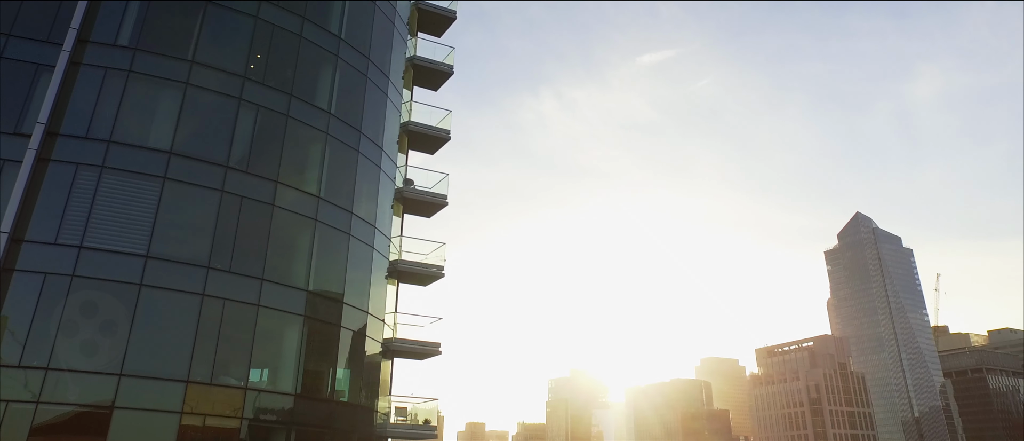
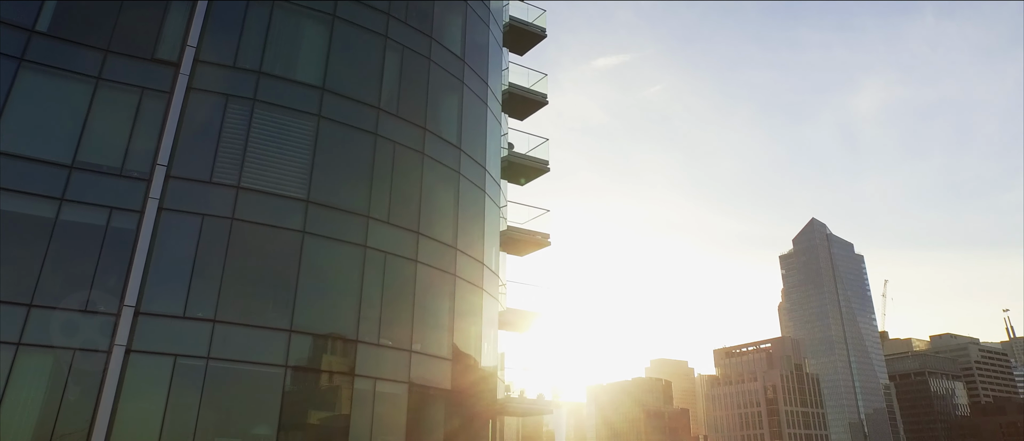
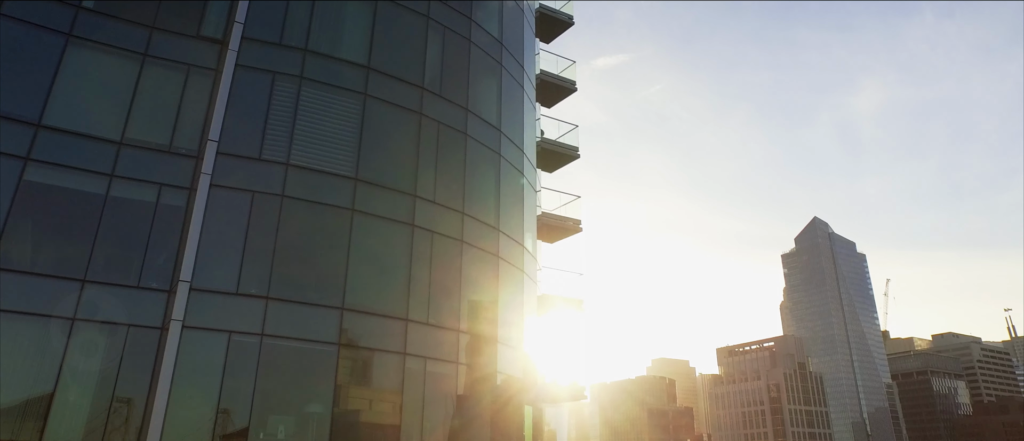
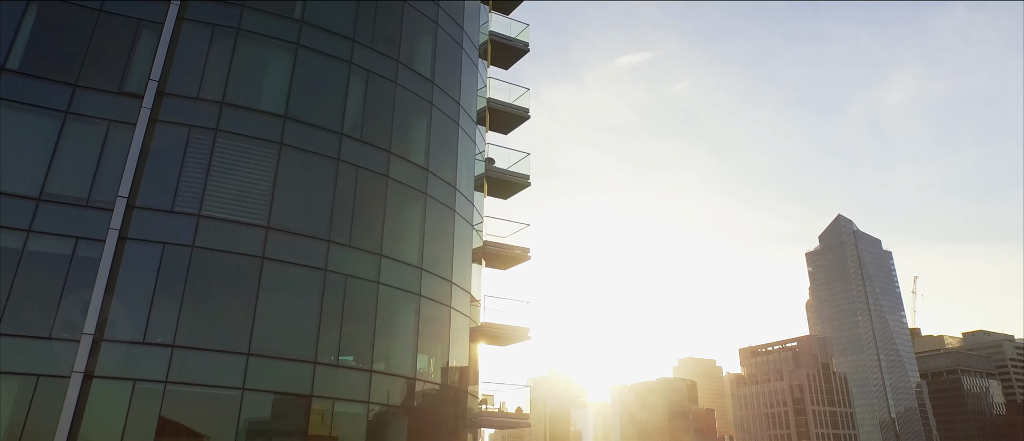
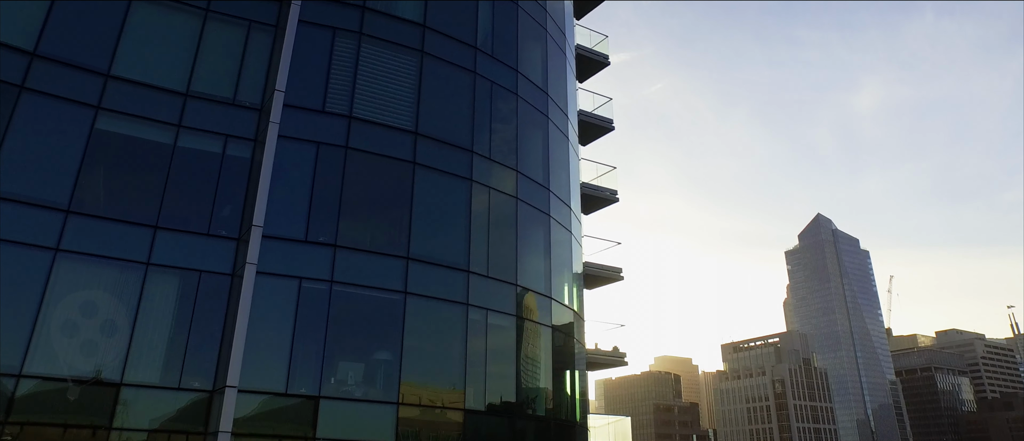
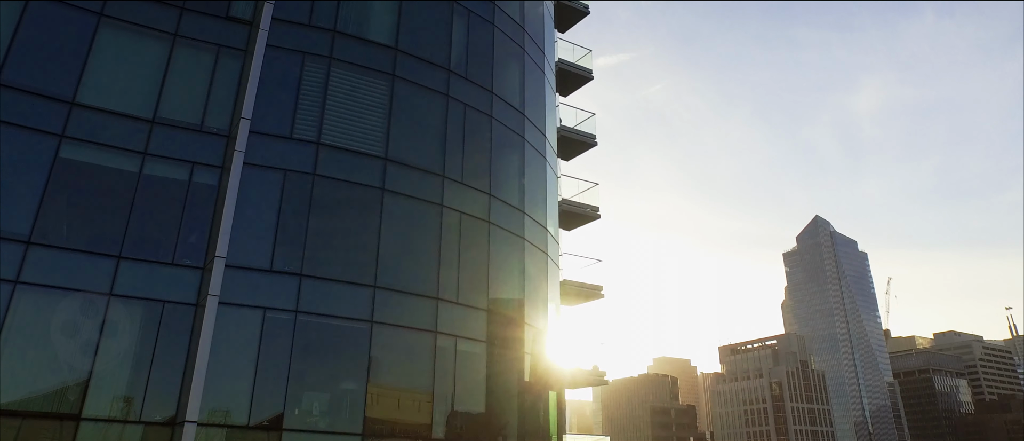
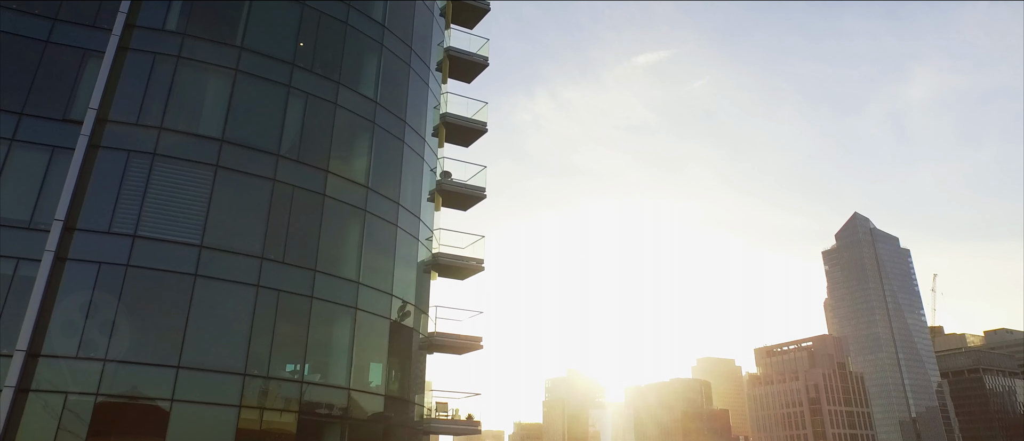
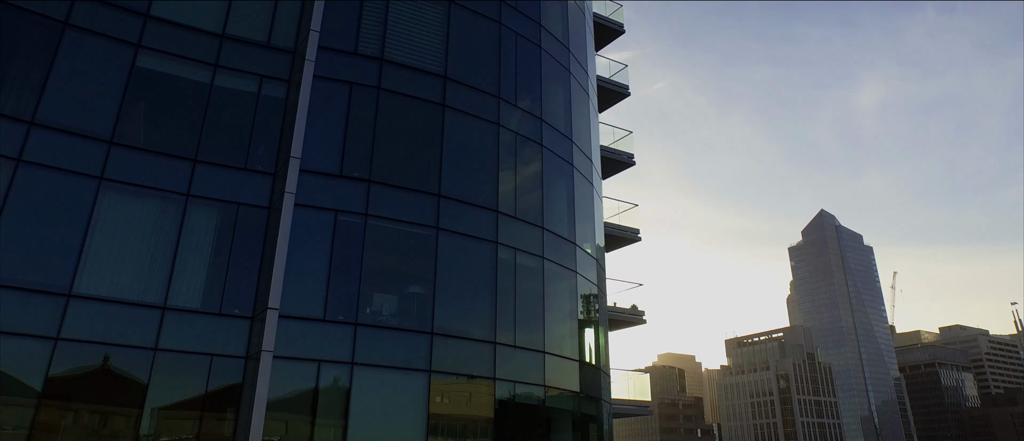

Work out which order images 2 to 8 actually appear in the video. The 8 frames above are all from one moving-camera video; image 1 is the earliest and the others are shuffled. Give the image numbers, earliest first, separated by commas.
7, 4, 2, 3, 6, 5, 8
